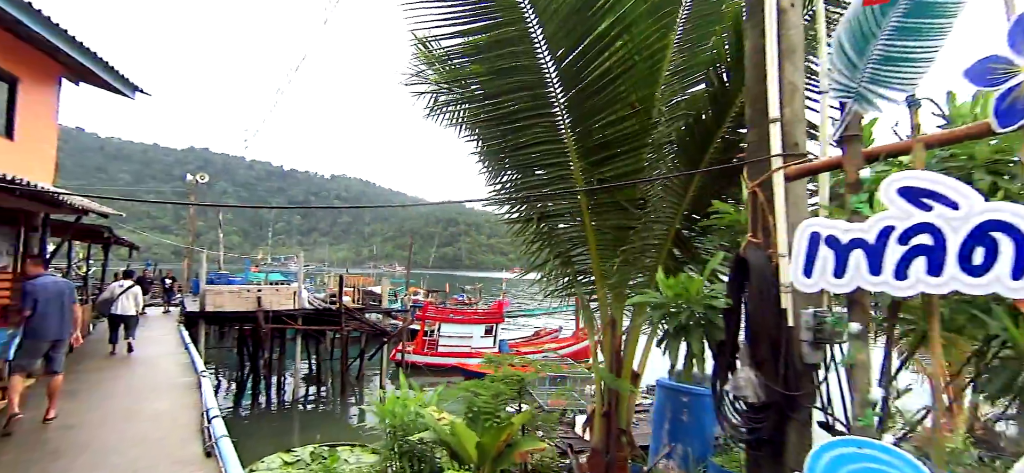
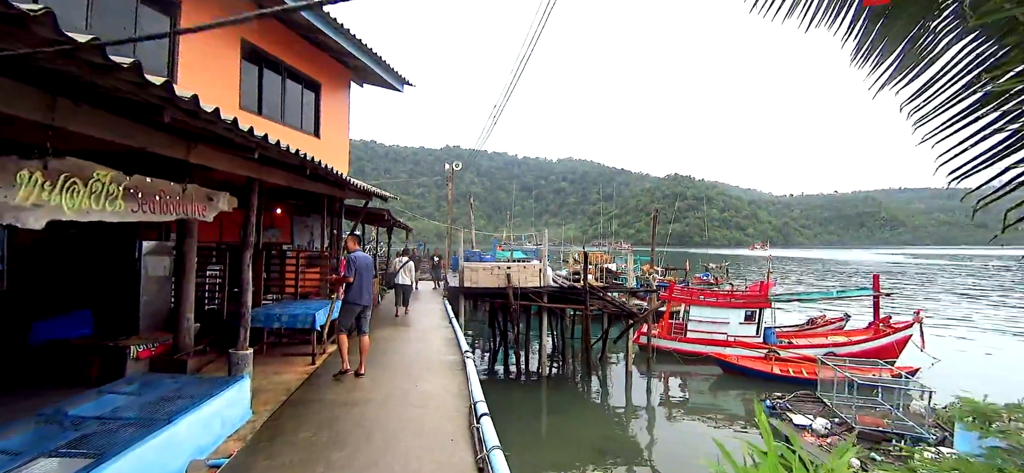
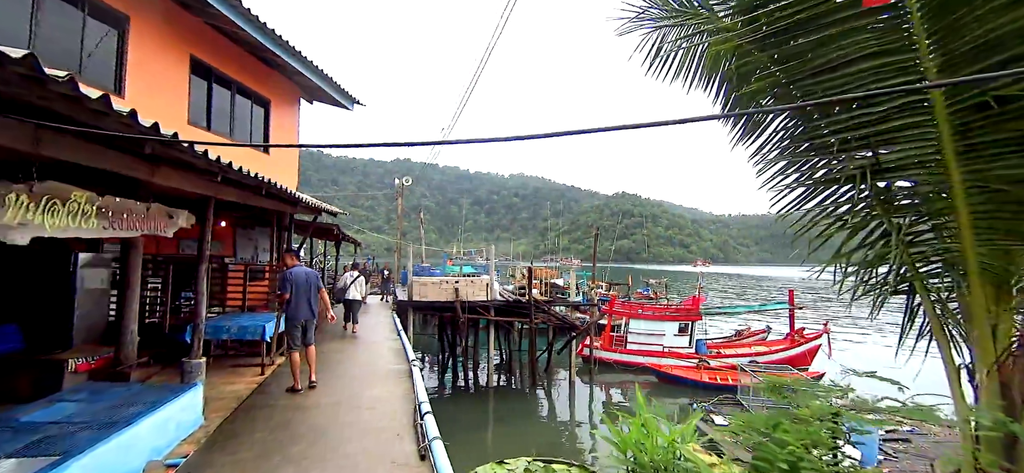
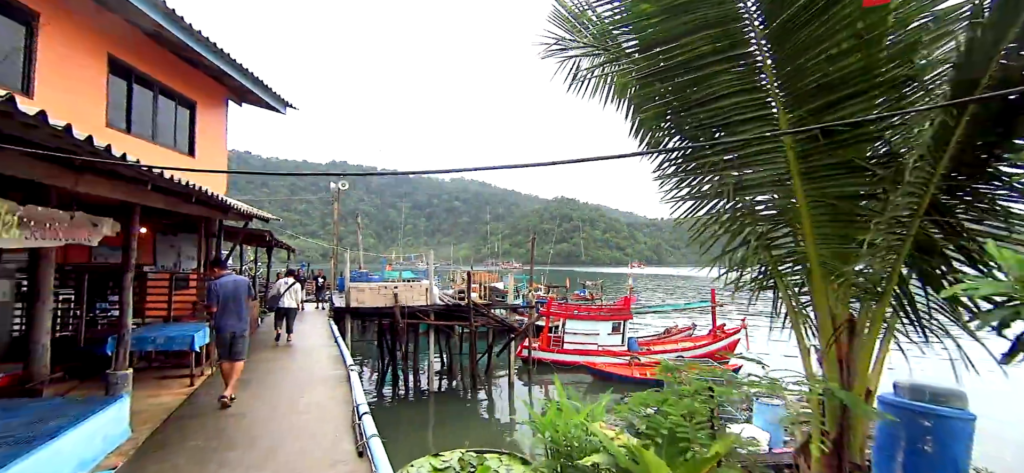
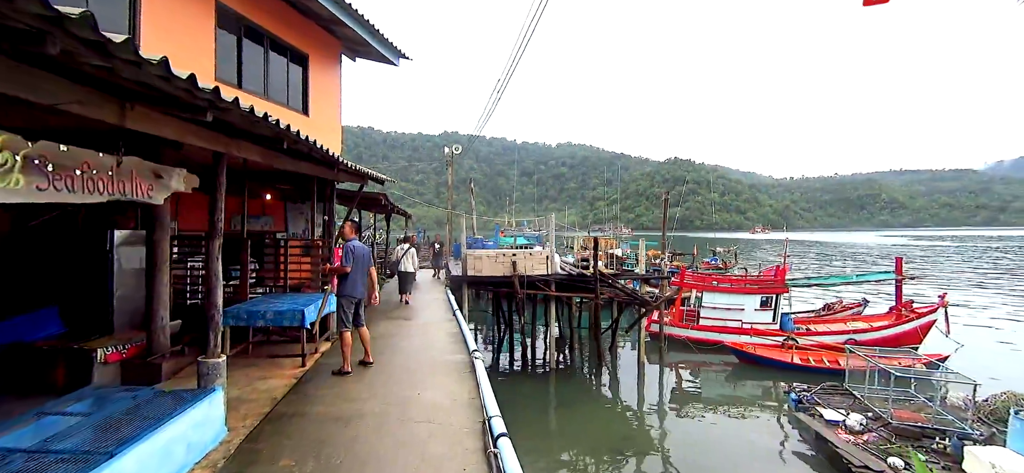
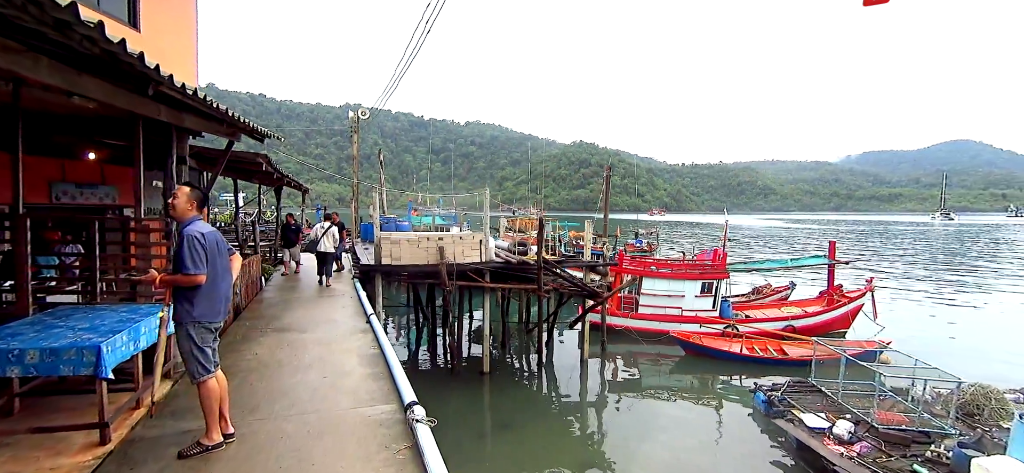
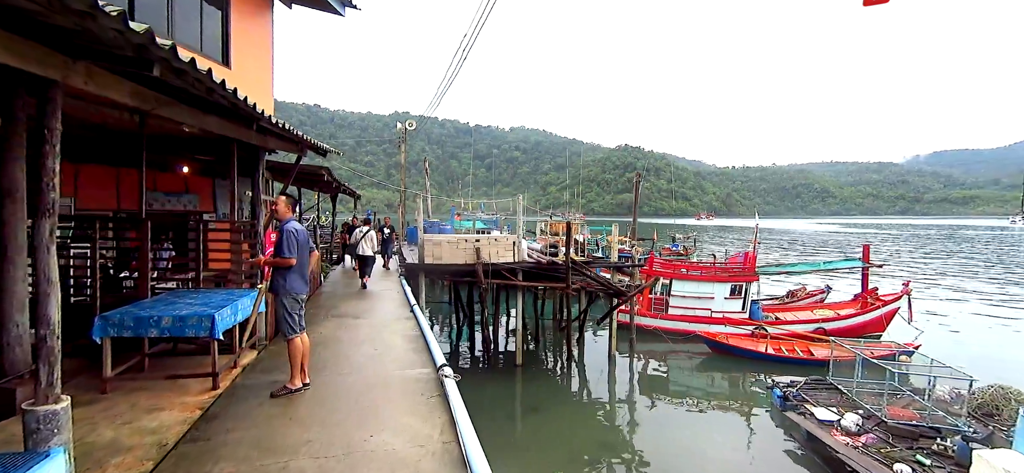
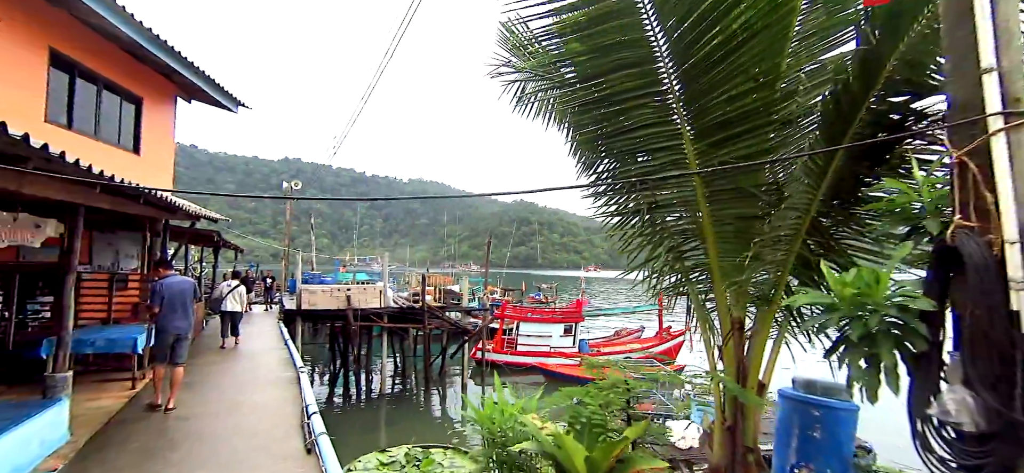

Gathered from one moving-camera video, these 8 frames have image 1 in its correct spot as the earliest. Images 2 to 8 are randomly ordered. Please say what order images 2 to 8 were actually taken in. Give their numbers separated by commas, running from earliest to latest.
8, 4, 3, 2, 5, 7, 6
